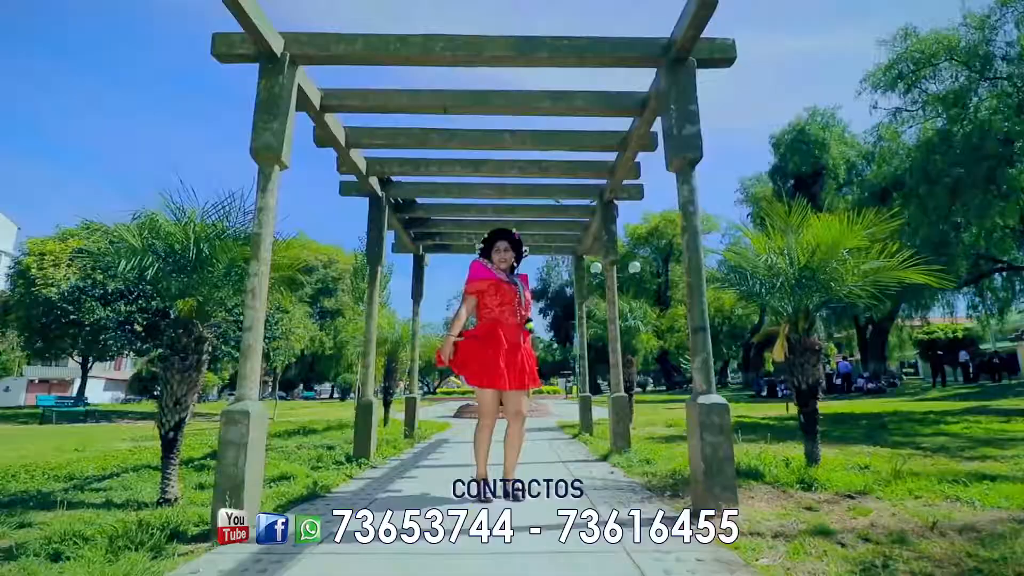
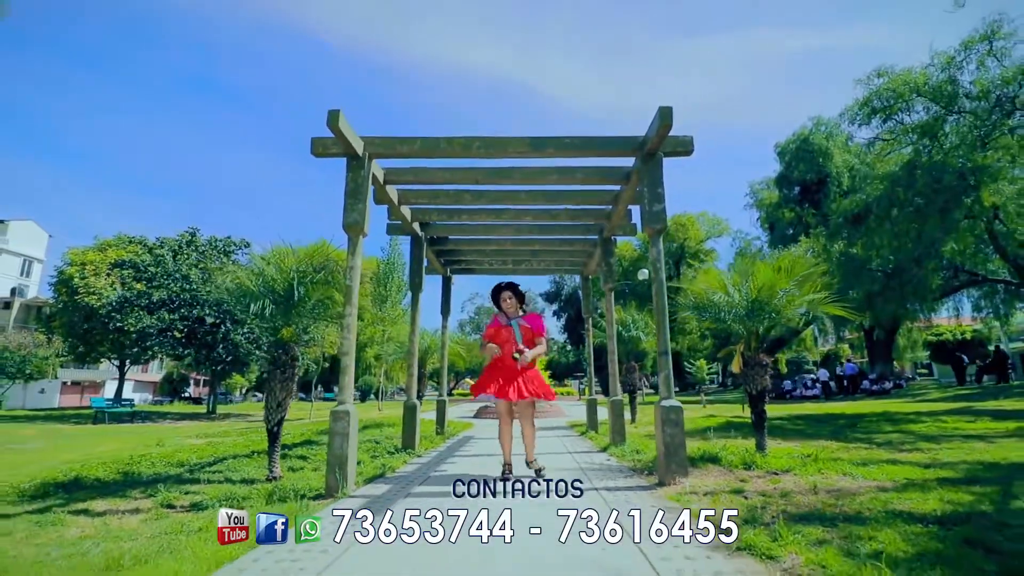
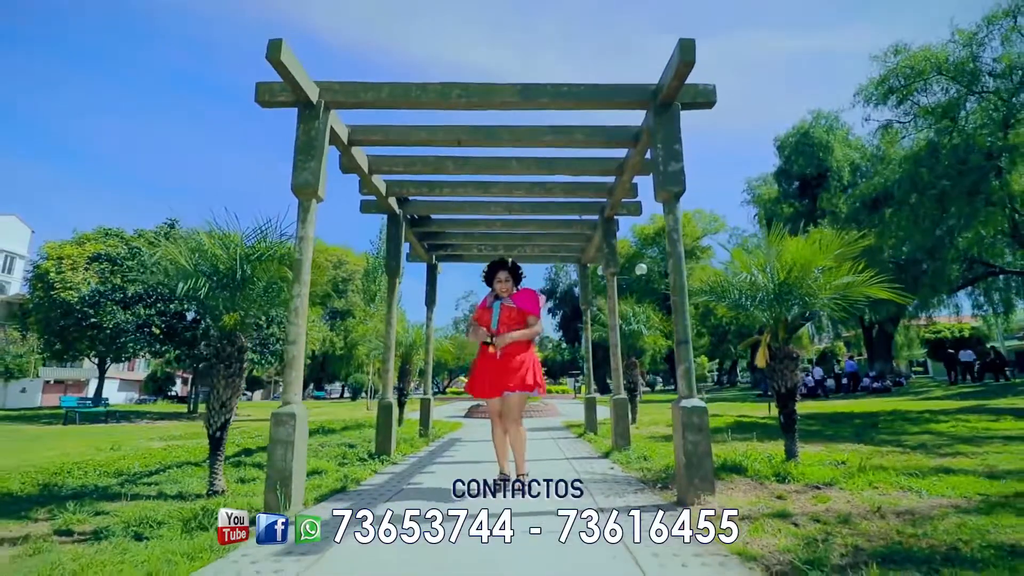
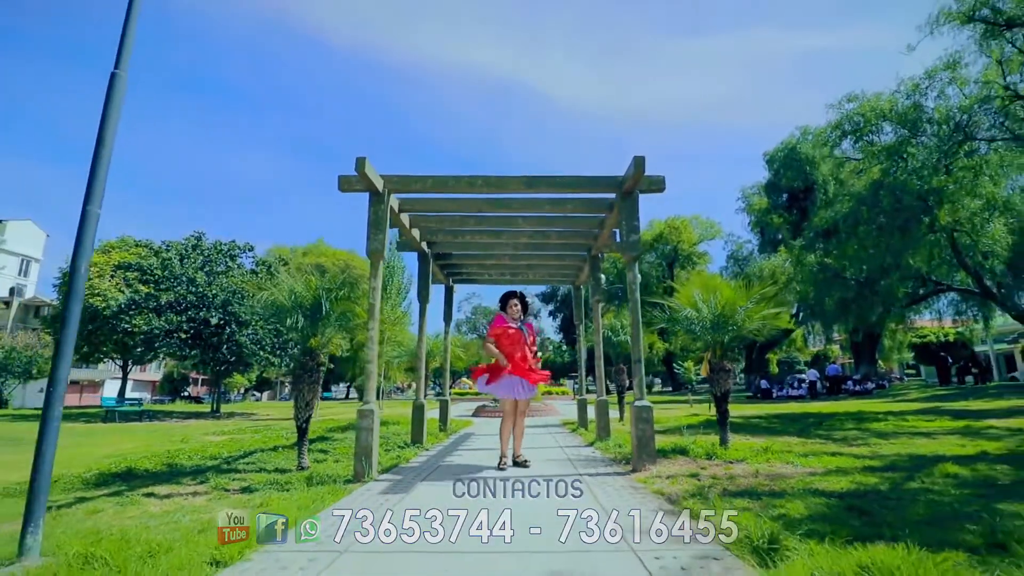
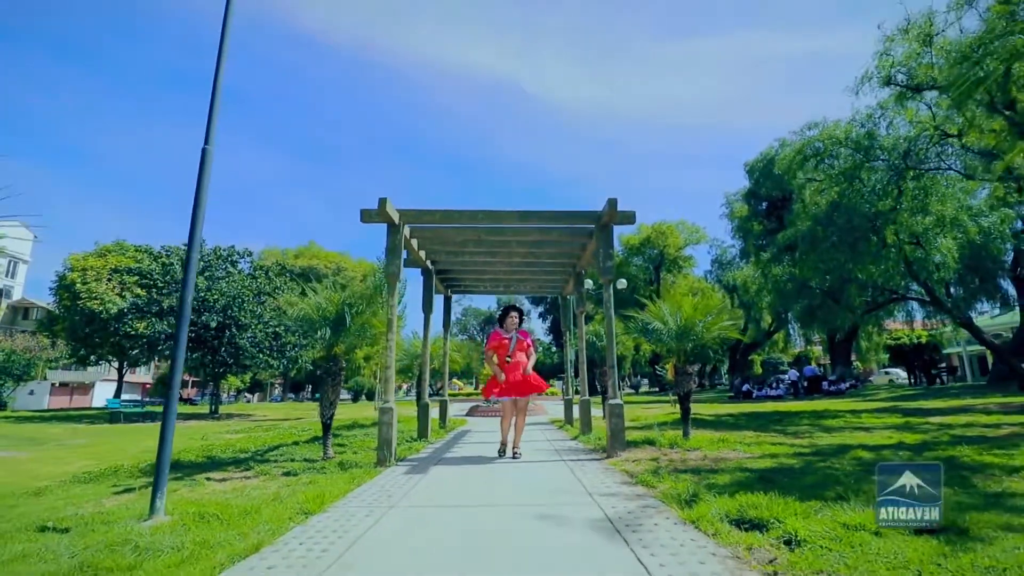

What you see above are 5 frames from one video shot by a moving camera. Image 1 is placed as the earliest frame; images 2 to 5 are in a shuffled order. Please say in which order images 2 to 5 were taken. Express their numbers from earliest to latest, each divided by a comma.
3, 2, 4, 5
